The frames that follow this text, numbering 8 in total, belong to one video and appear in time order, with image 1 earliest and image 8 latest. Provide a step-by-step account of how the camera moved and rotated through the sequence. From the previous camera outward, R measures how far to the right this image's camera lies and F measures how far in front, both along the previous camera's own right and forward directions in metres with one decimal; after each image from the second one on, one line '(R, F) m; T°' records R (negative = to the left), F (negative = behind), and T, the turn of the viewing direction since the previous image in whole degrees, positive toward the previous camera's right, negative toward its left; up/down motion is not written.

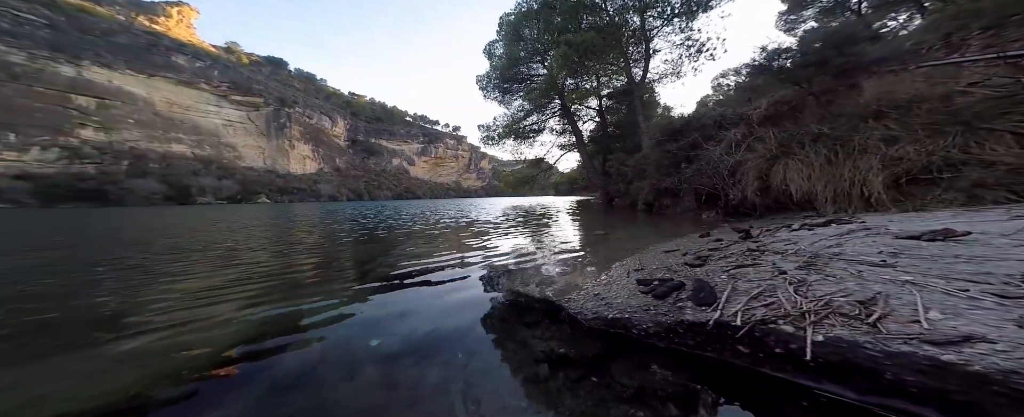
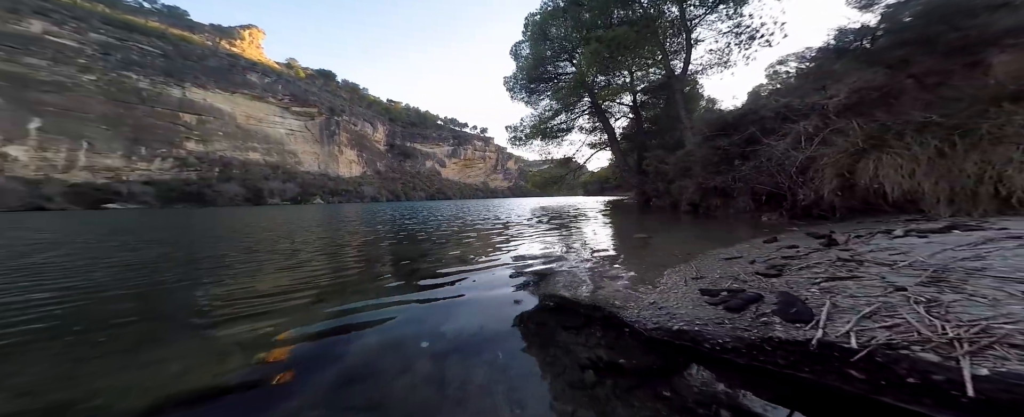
(0.0, 0.0) m; -6°
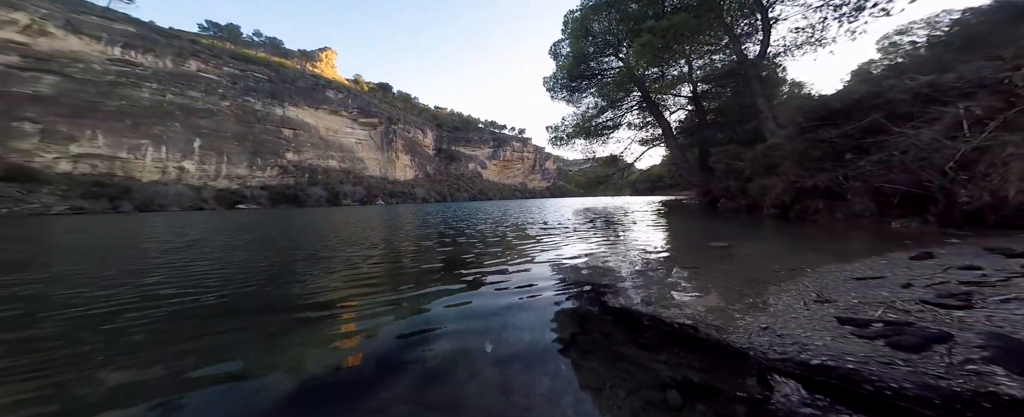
(-0.1, 0.0) m; -9°
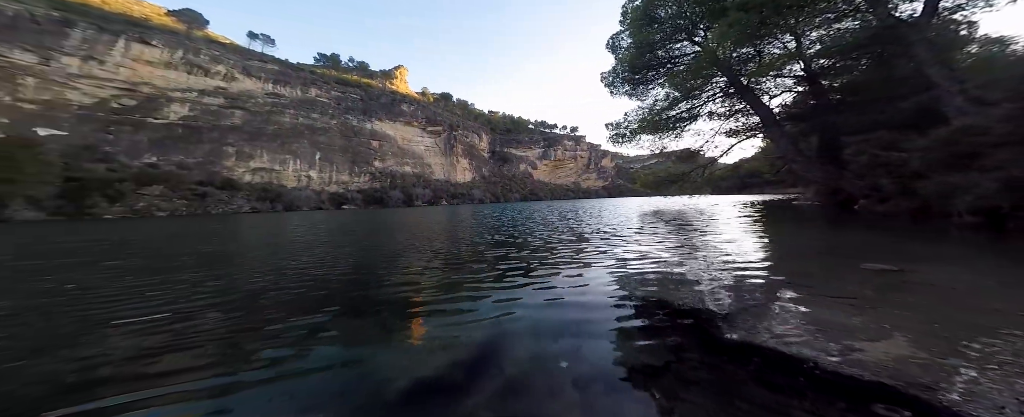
(-0.1, 0.0) m; -12°
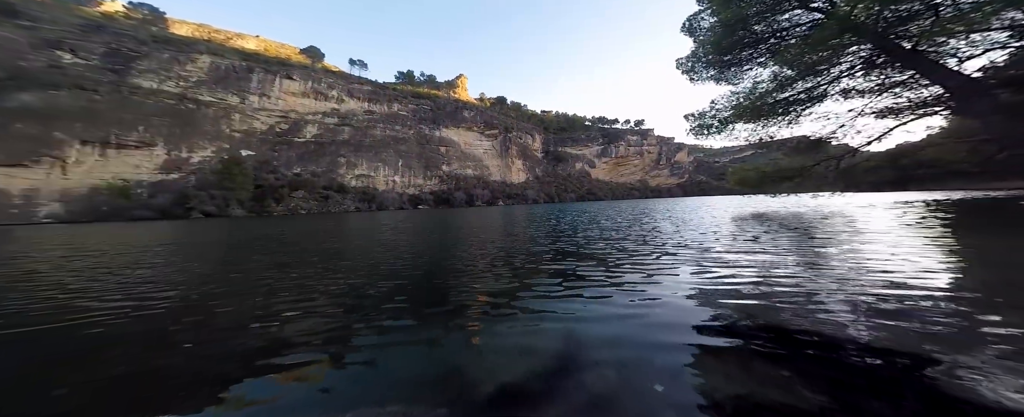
(-0.6, -0.1) m; -12°
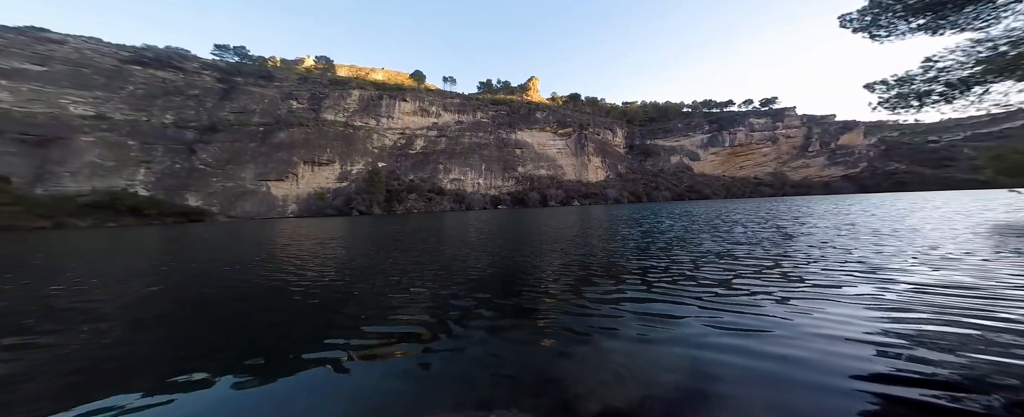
(-1.2, +0.7) m; -15°
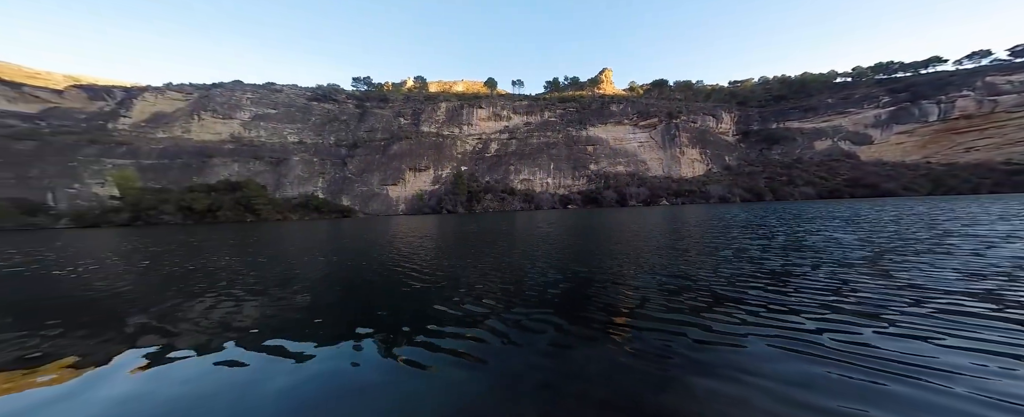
(+3.9, +0.5) m; -17°
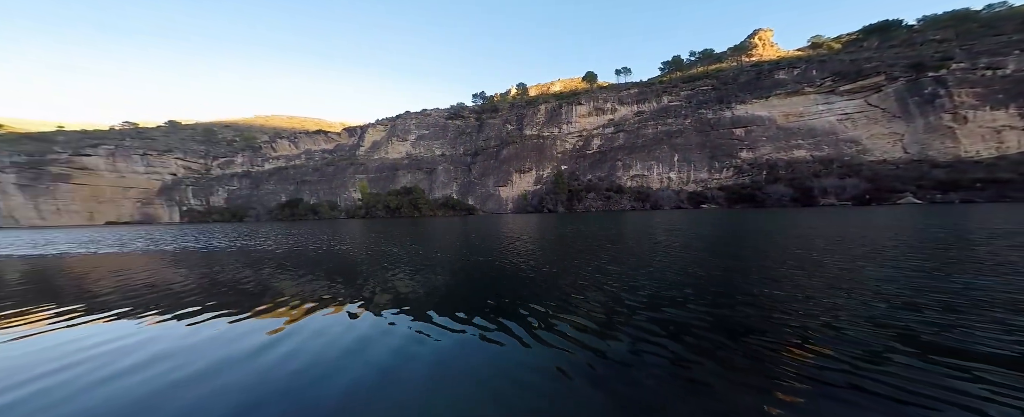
(+8.2, +1.8) m; -28°
